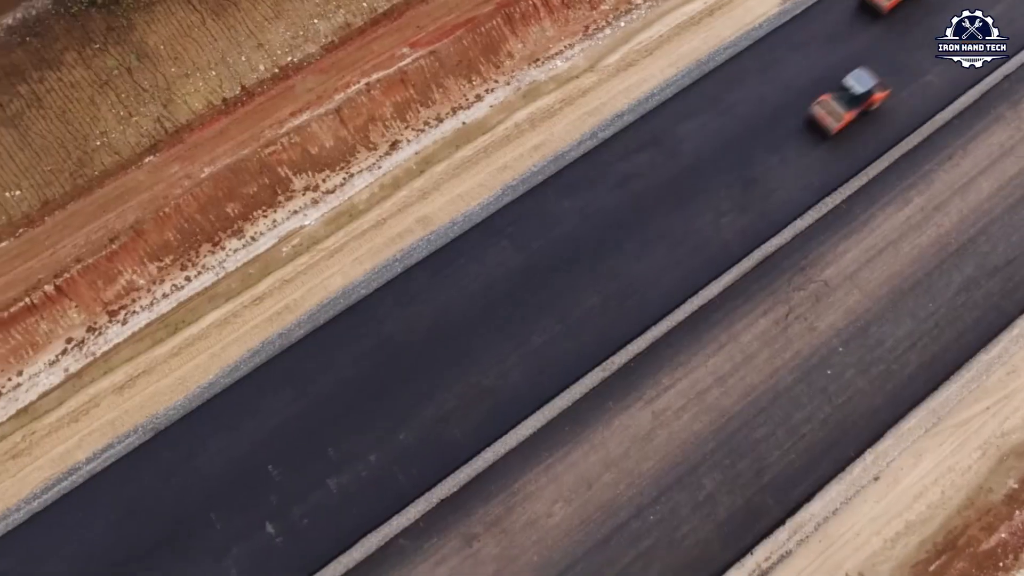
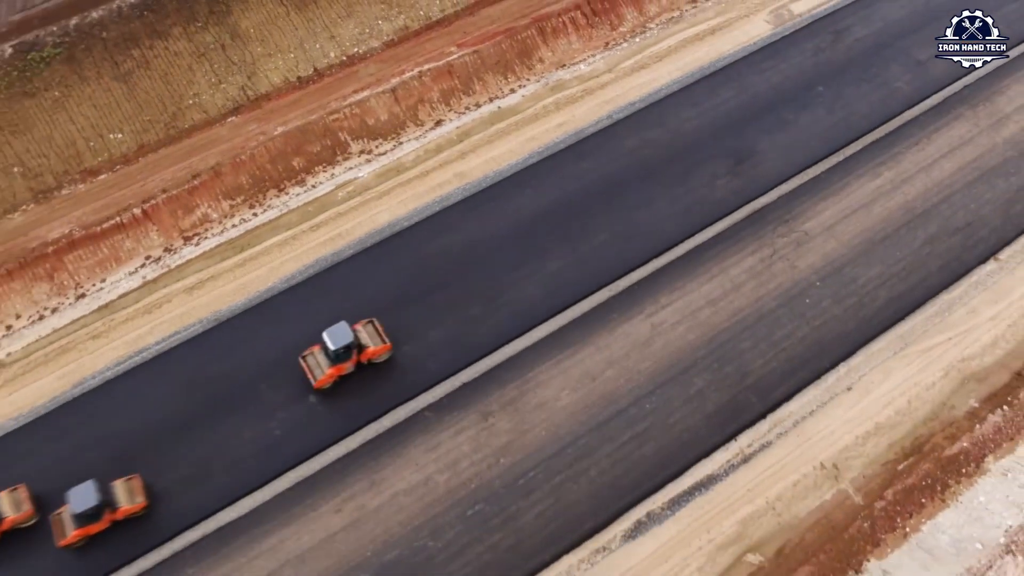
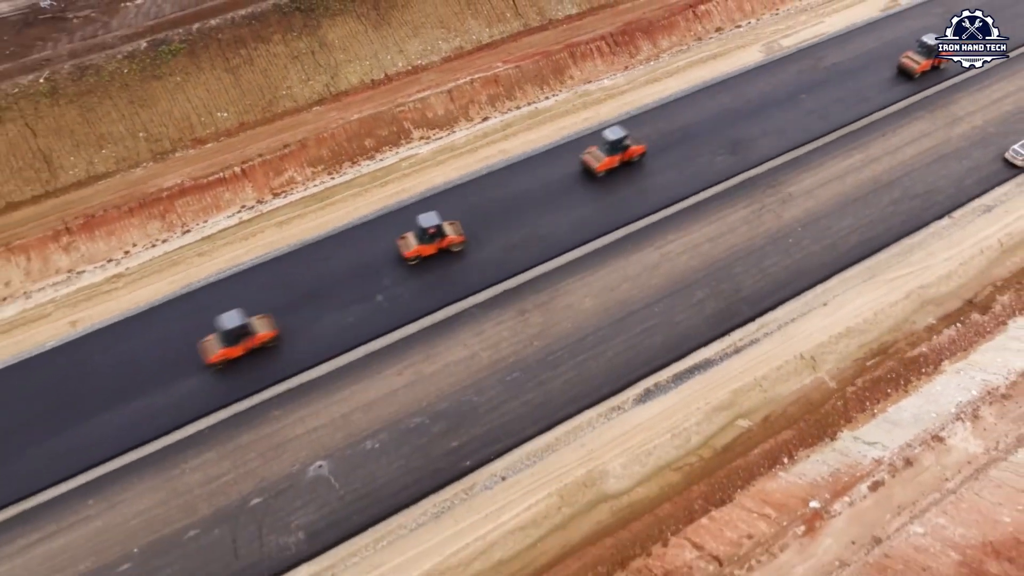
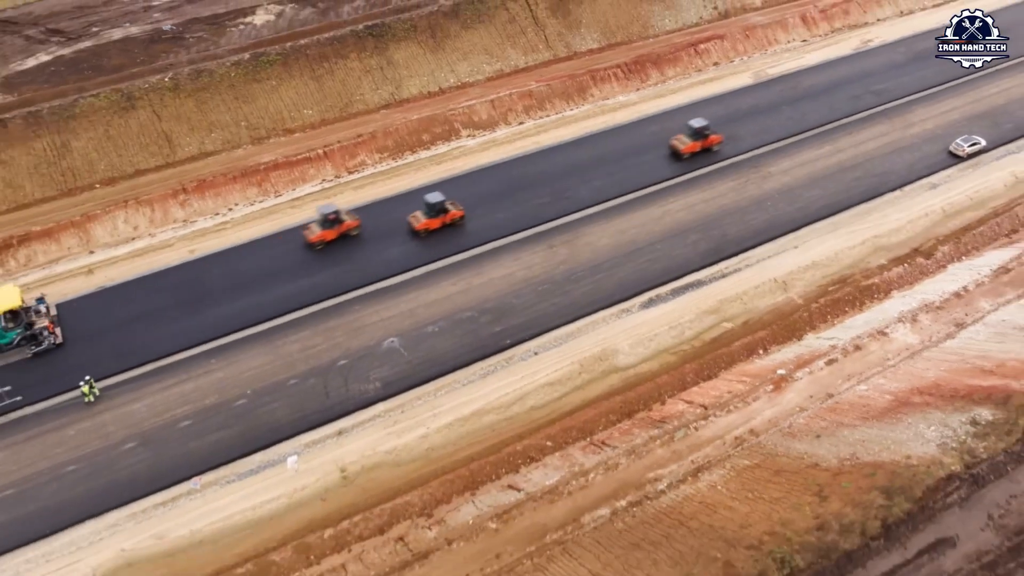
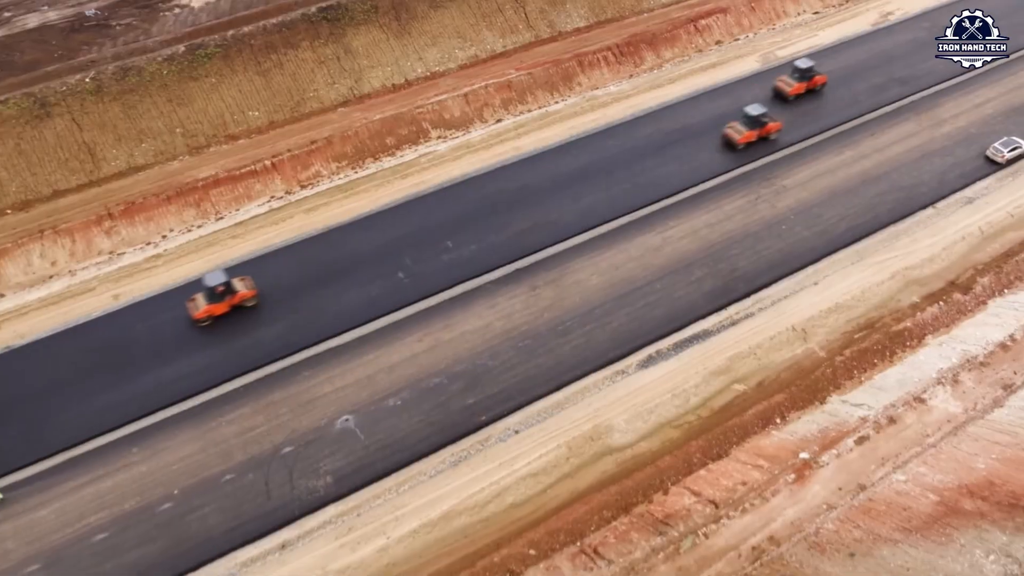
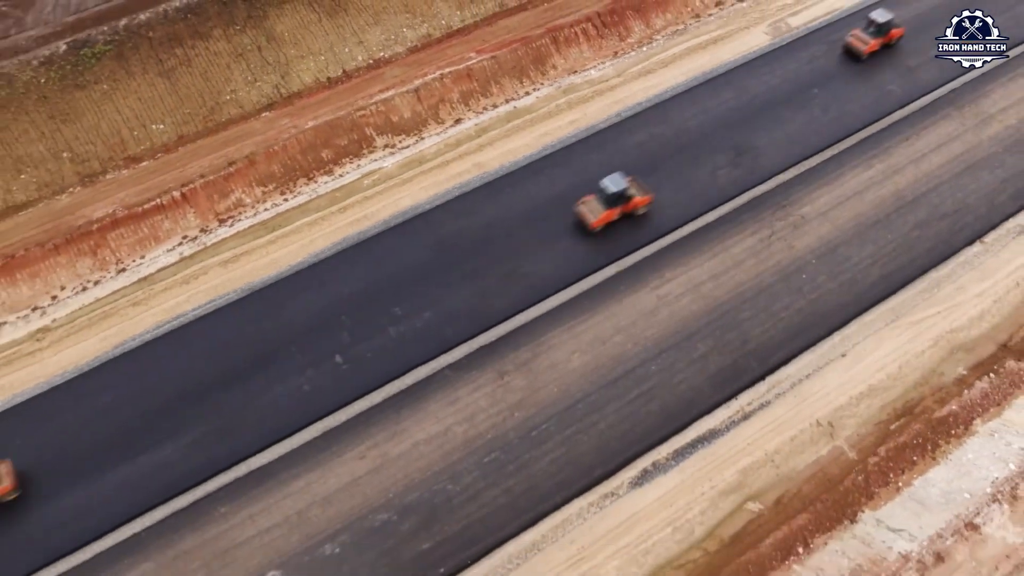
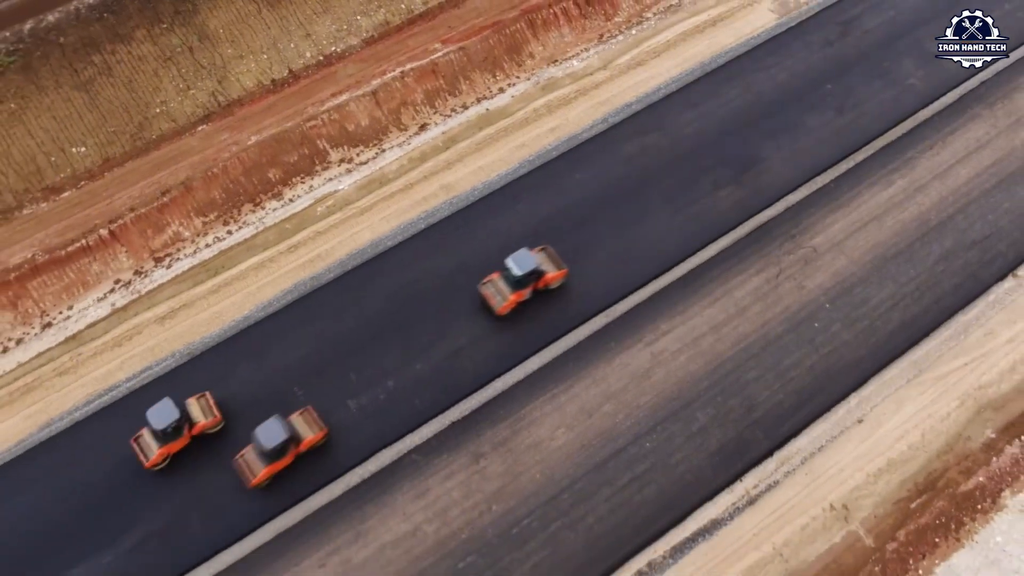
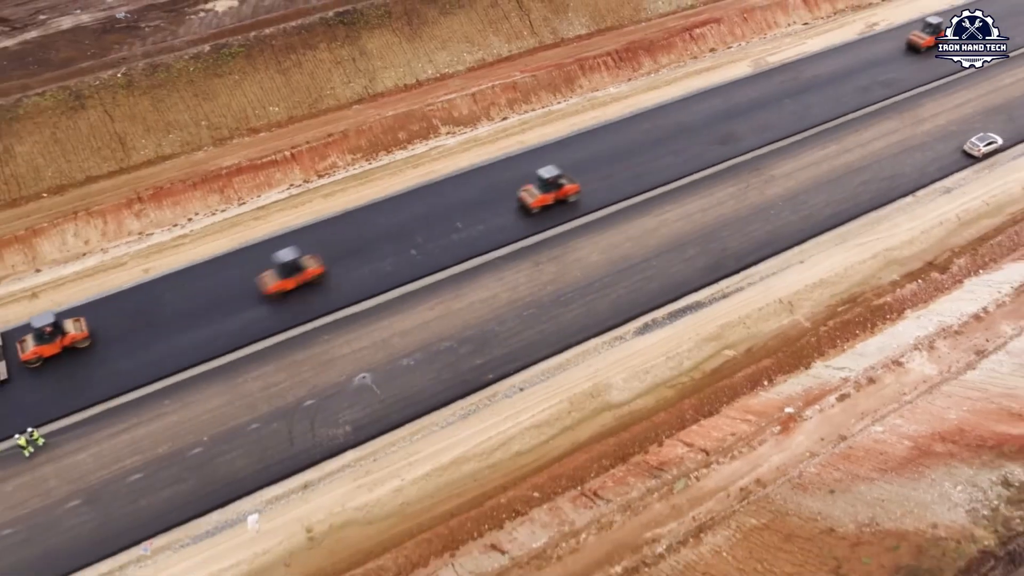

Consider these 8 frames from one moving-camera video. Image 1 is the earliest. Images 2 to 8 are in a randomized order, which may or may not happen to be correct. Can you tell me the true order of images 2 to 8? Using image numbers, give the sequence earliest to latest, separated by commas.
7, 2, 6, 3, 5, 8, 4
